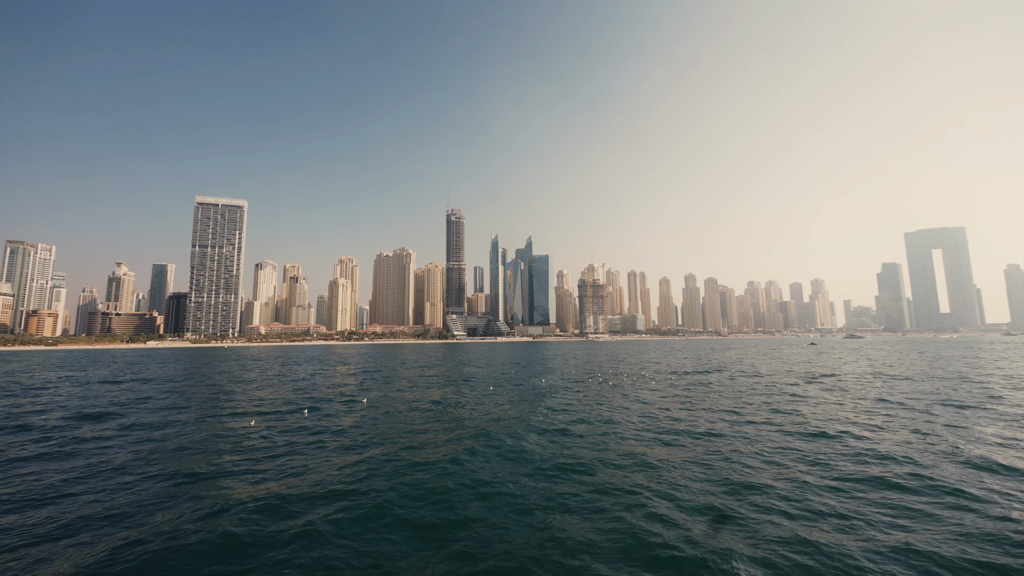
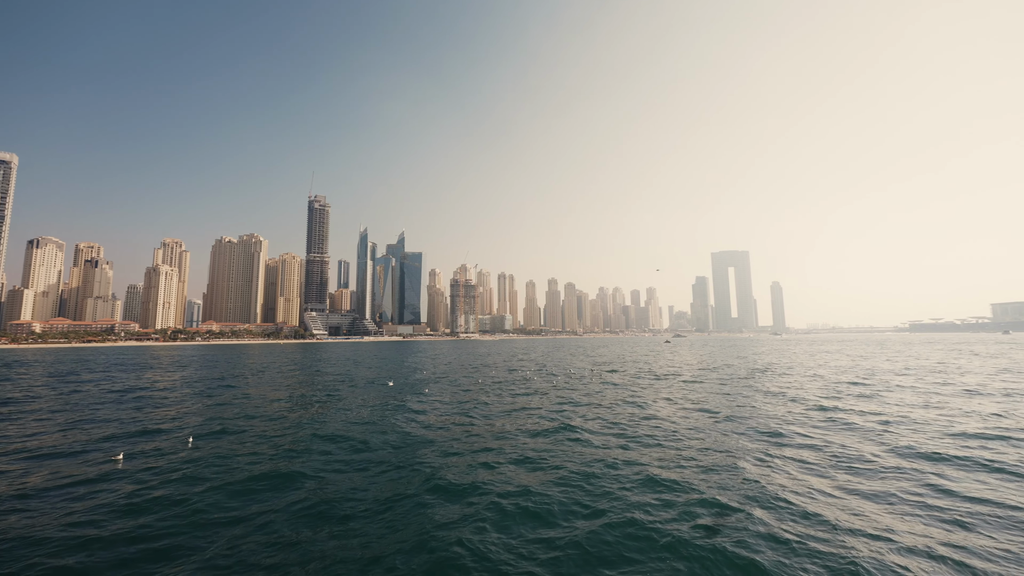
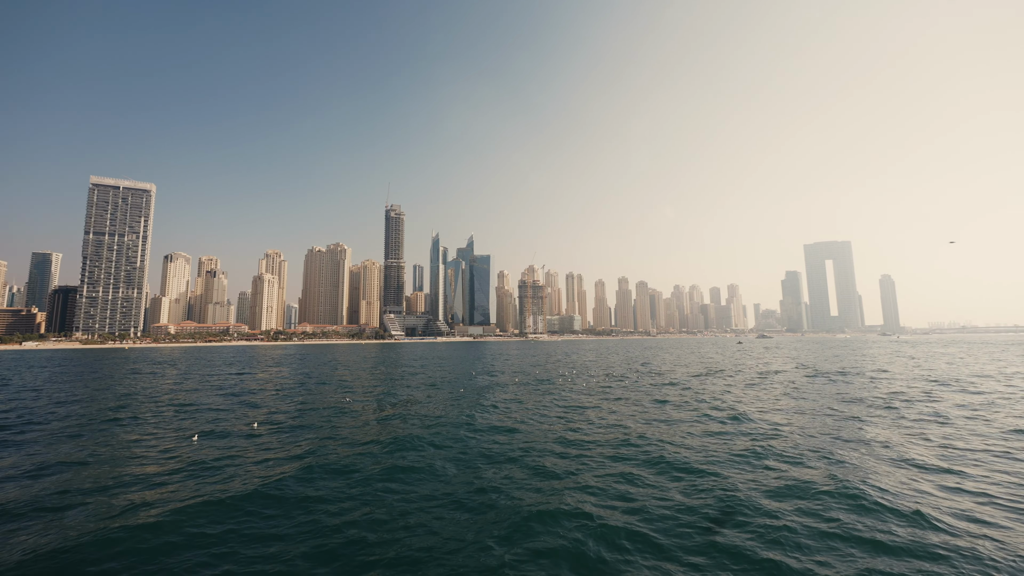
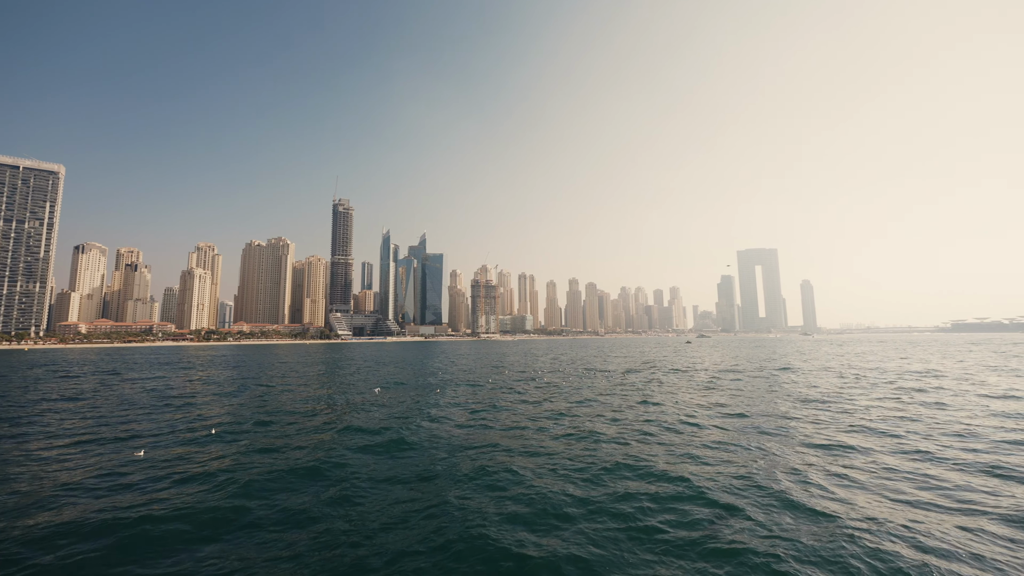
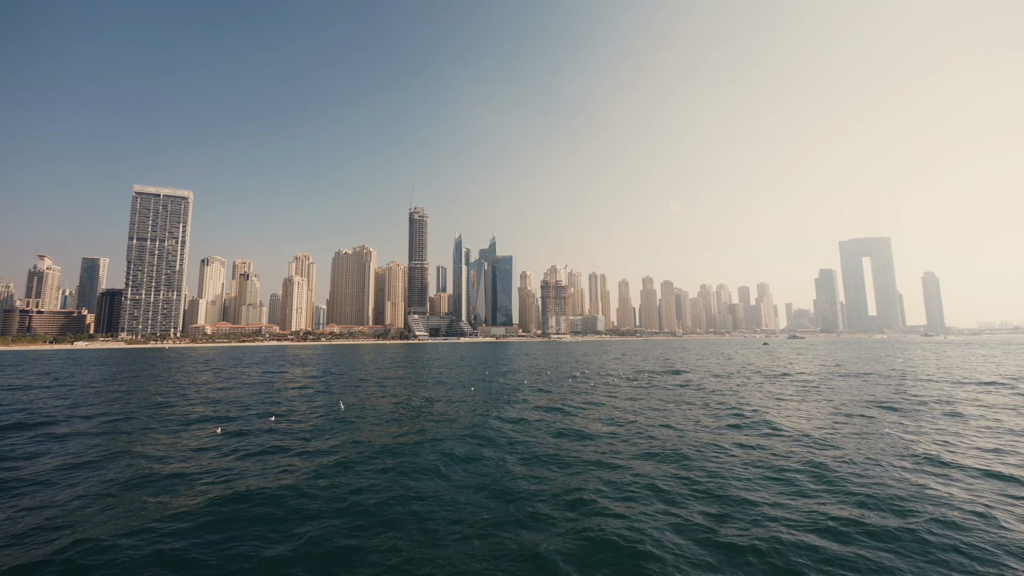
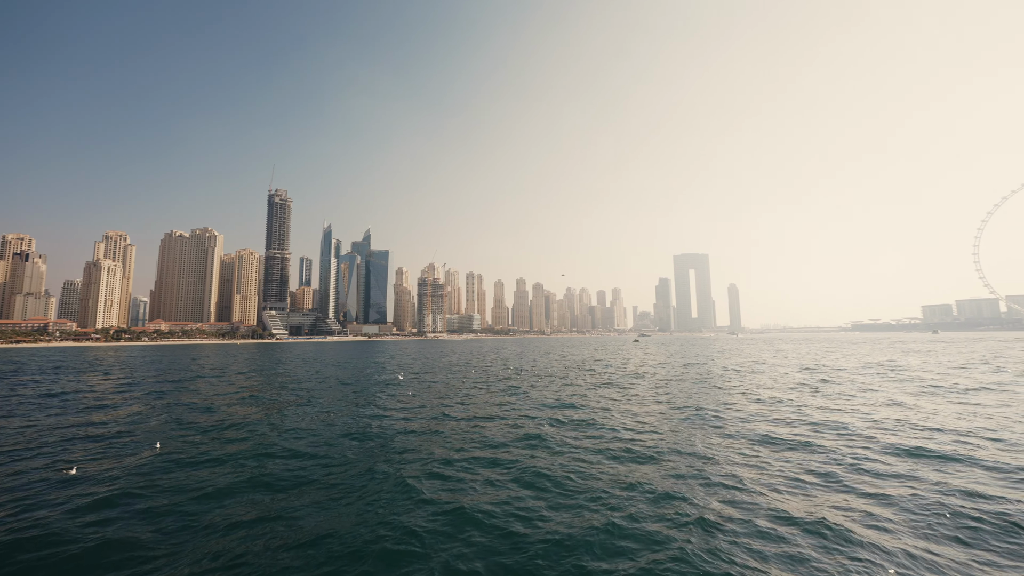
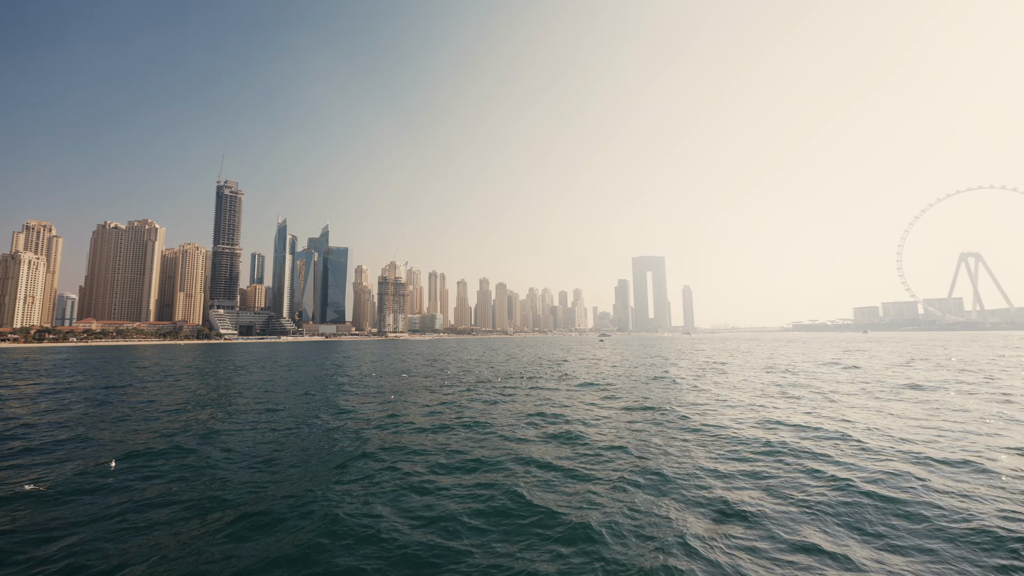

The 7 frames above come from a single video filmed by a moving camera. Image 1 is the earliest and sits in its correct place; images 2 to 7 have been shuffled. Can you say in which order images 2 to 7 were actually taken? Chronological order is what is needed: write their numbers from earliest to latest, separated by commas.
5, 3, 4, 2, 6, 7
